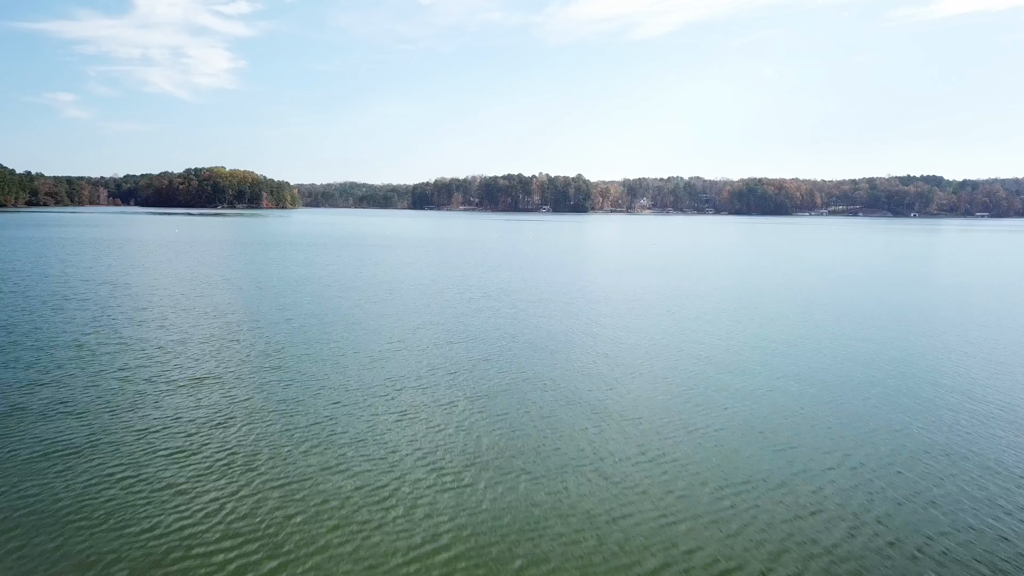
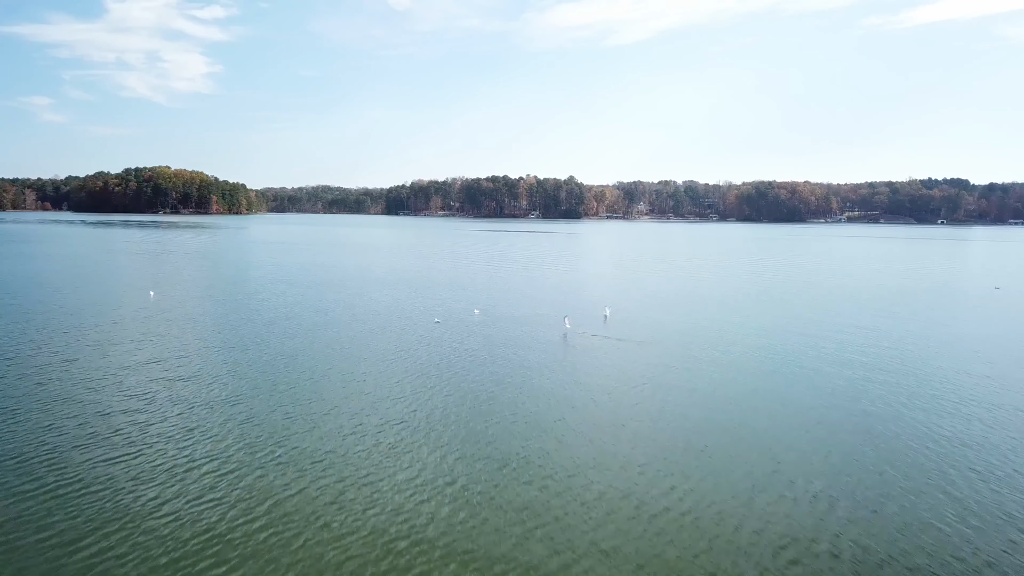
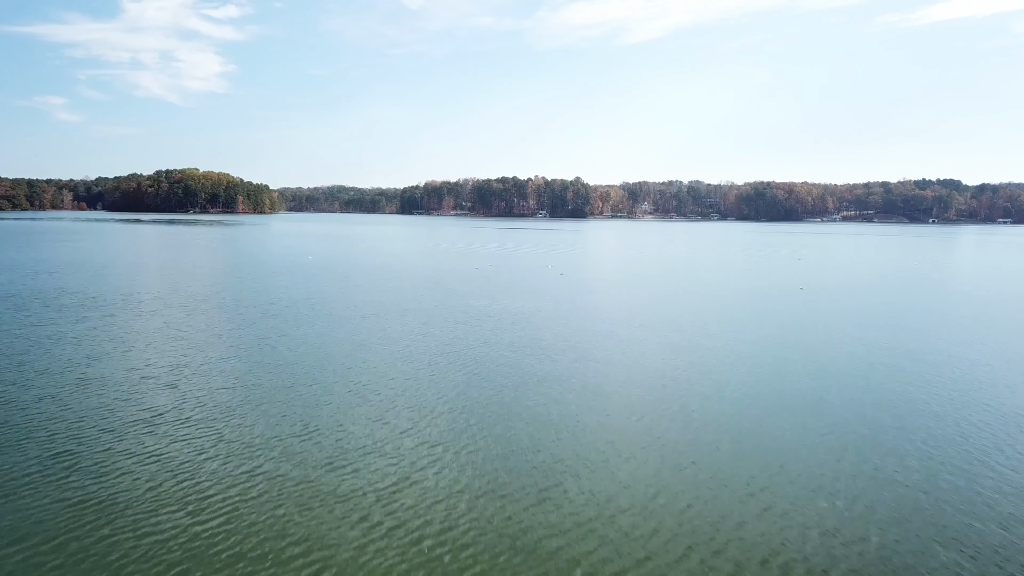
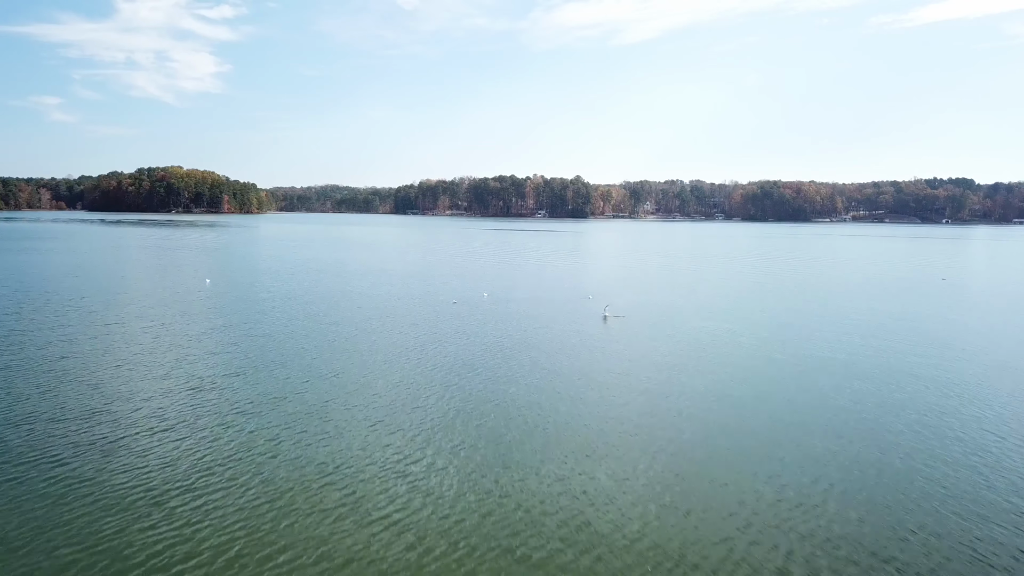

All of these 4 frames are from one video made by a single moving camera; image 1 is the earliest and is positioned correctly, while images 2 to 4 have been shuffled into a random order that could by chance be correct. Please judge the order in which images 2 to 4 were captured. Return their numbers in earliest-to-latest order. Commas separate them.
3, 4, 2
